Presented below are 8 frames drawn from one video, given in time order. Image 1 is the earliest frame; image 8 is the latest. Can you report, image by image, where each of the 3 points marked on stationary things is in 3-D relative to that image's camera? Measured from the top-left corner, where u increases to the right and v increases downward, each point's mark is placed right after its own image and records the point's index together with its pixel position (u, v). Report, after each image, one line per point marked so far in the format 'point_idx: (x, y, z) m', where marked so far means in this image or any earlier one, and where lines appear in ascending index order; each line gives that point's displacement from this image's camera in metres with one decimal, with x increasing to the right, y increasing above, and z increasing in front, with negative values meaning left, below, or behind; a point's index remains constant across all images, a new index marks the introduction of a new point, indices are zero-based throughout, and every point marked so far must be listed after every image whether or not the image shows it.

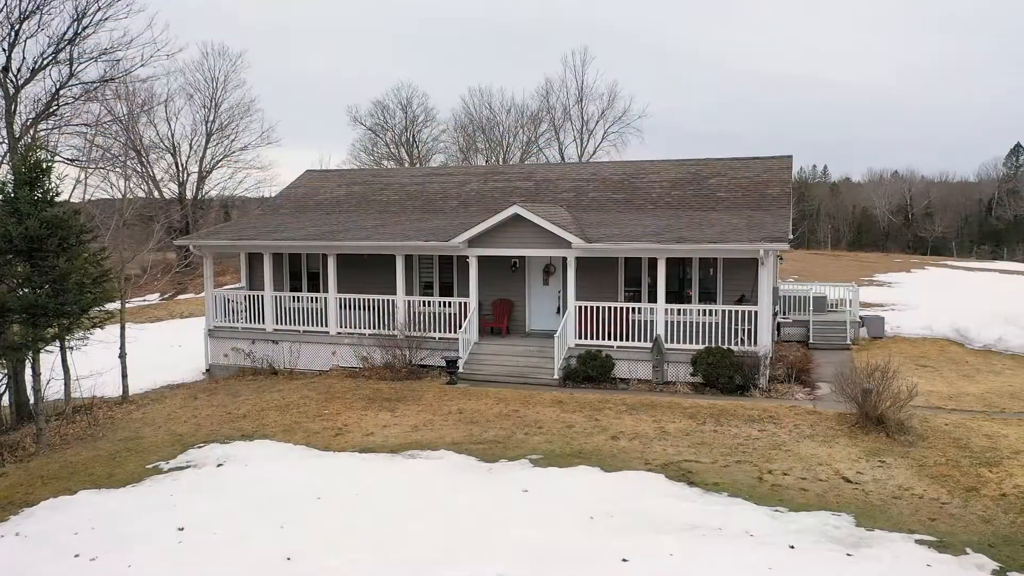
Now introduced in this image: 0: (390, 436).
0: (-2.1, -2.5, +11.5) m
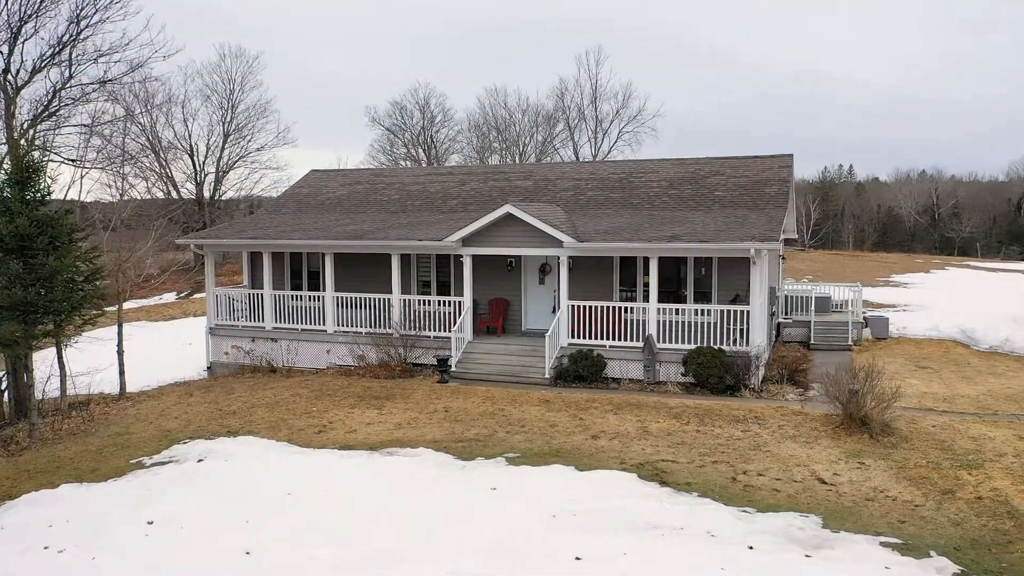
0: (-2.4, -2.4, +11.6) m
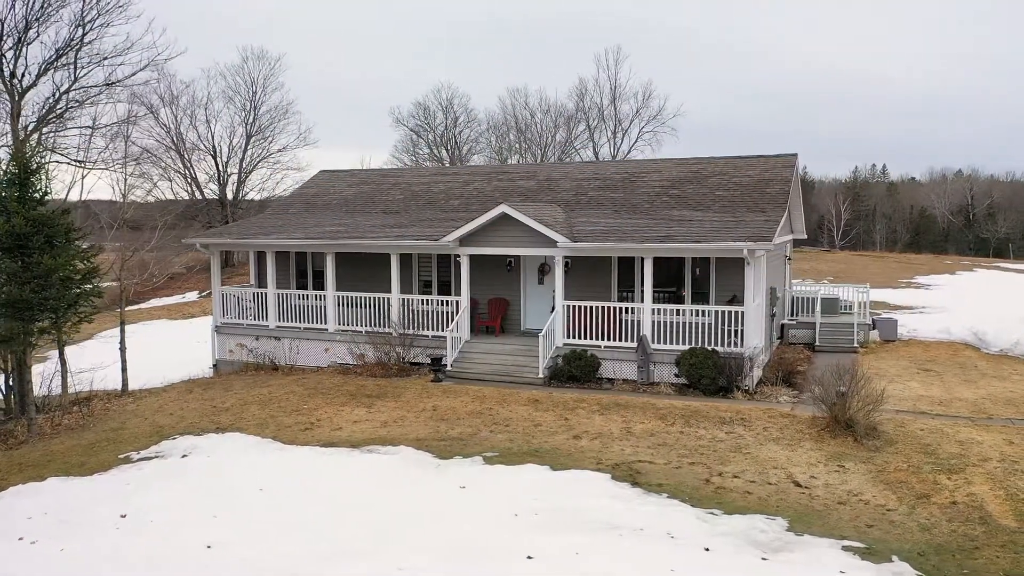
0: (-2.6, -2.4, +11.7) m
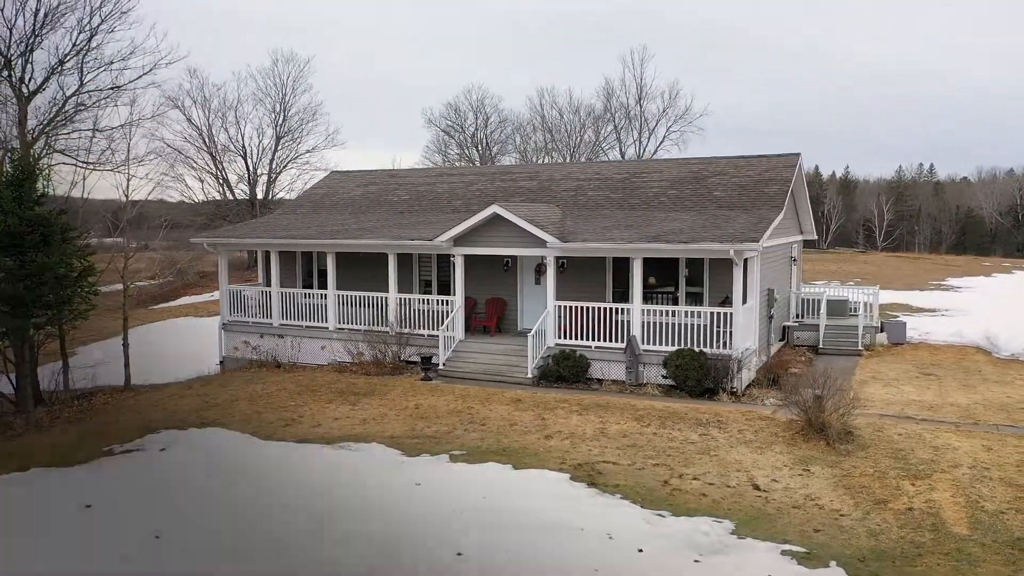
0: (-3.0, -2.4, +11.9) m
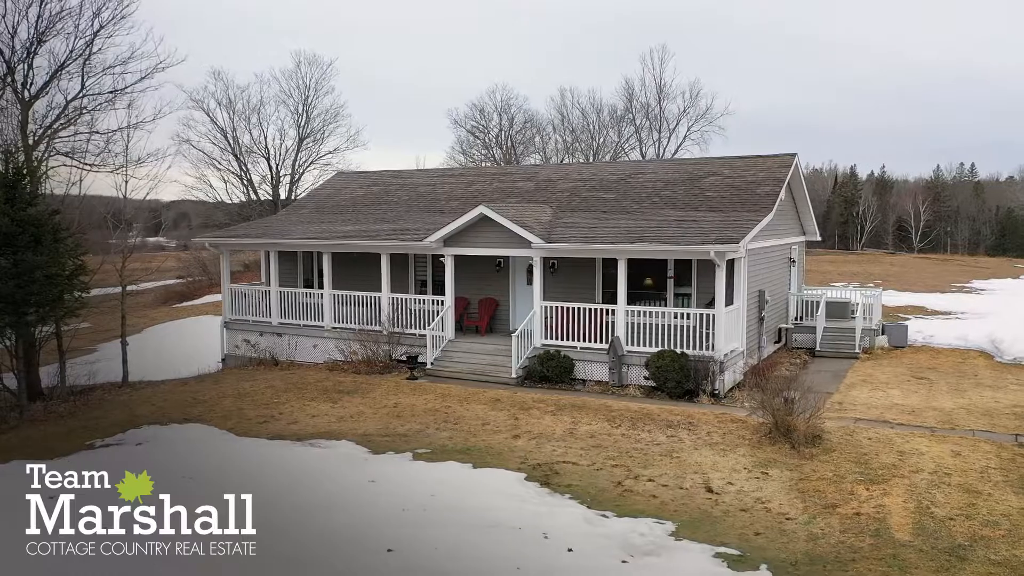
0: (-3.5, -2.4, +12.1) m
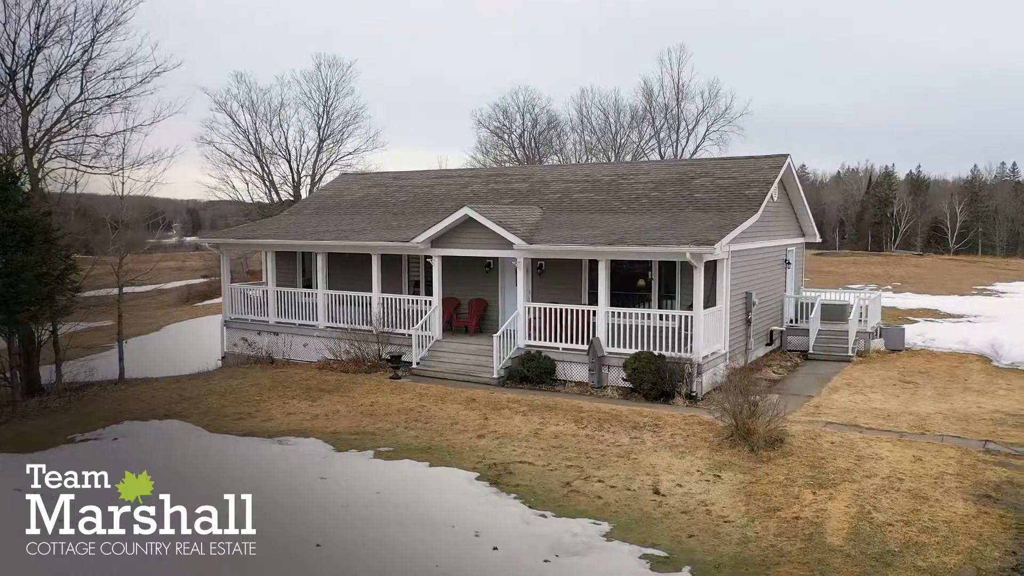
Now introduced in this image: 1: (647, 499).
0: (-4.0, -2.4, +12.3) m
1: (+1.7, -2.6, +8.4) m
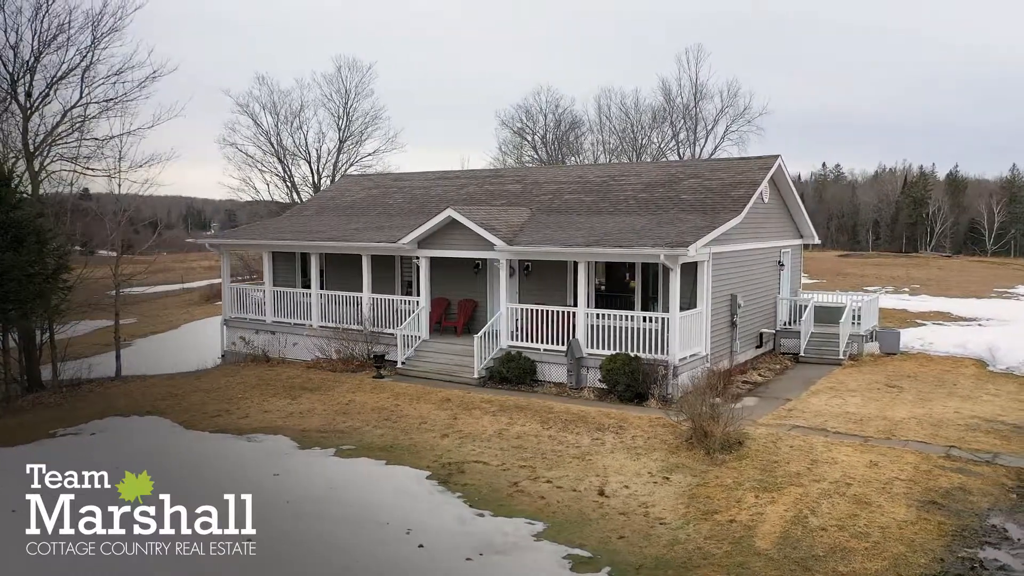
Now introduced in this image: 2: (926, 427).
0: (-4.6, -2.4, +12.6) m
1: (+1.0, -2.6, +8.5) m
2: (+6.9, -2.3, +11.6) m
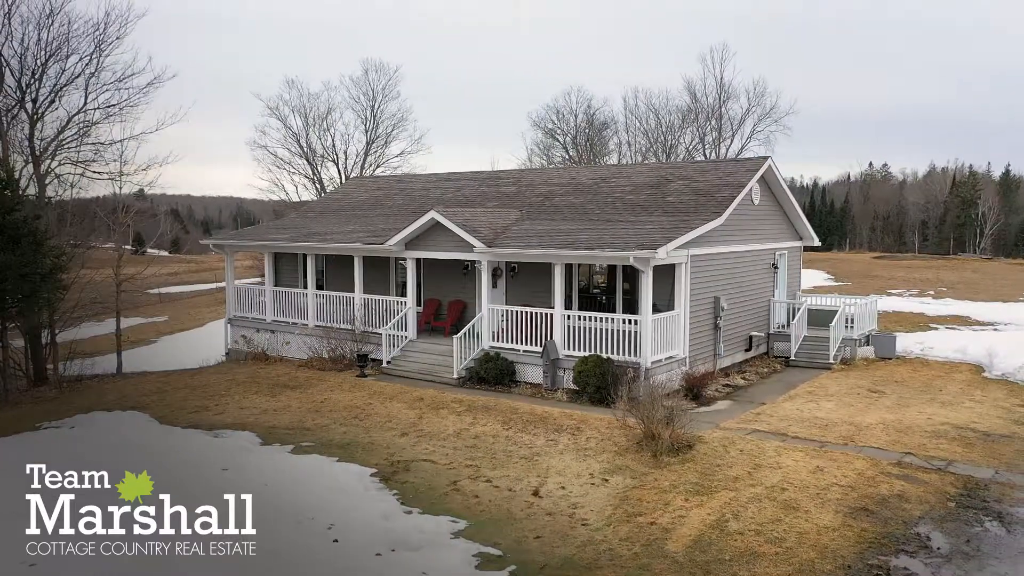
0: (-5.2, -2.4, +13.0) m
1: (+0.1, -2.6, +8.6) m
2: (+6.3, -2.4, +11.4) m
